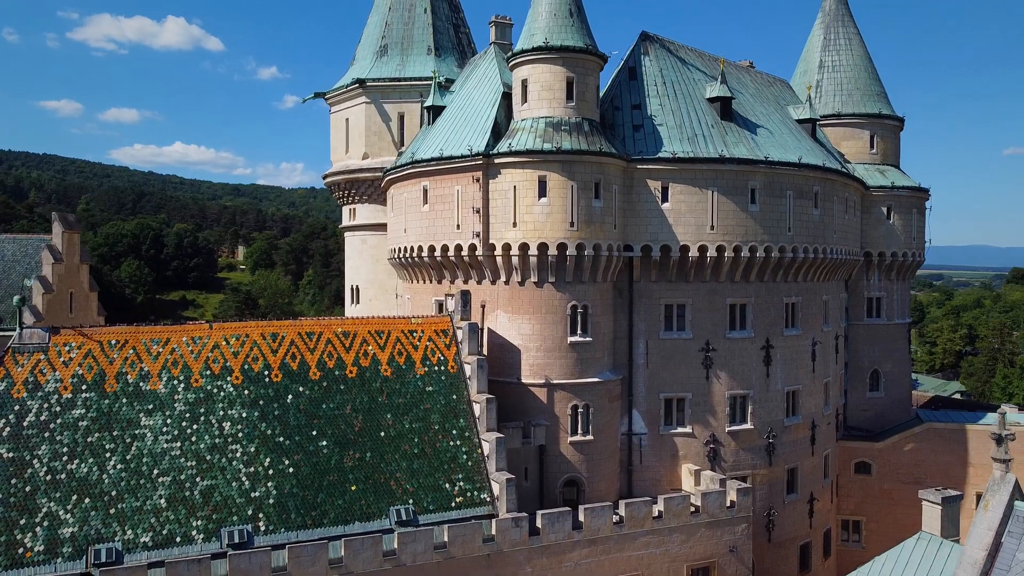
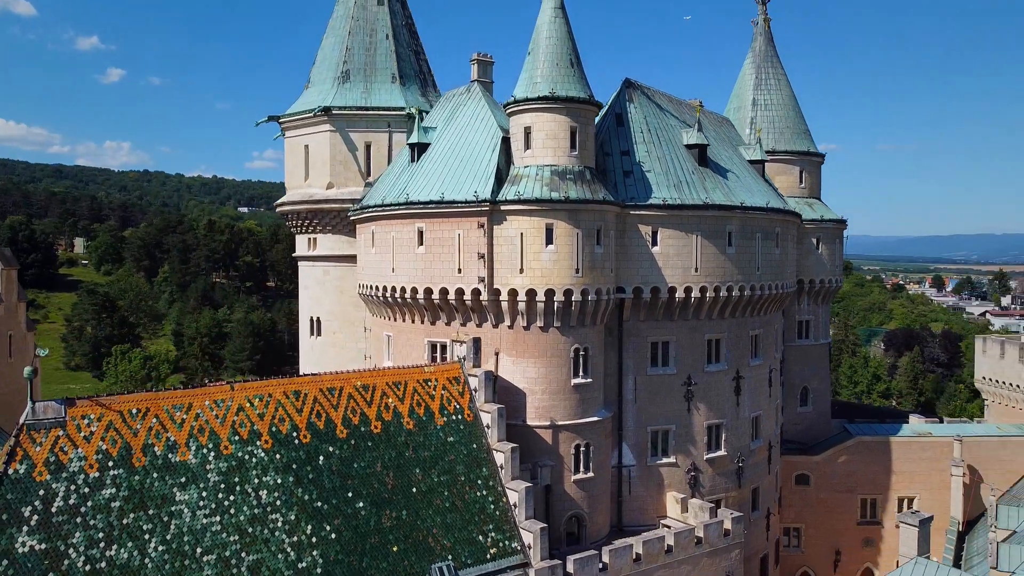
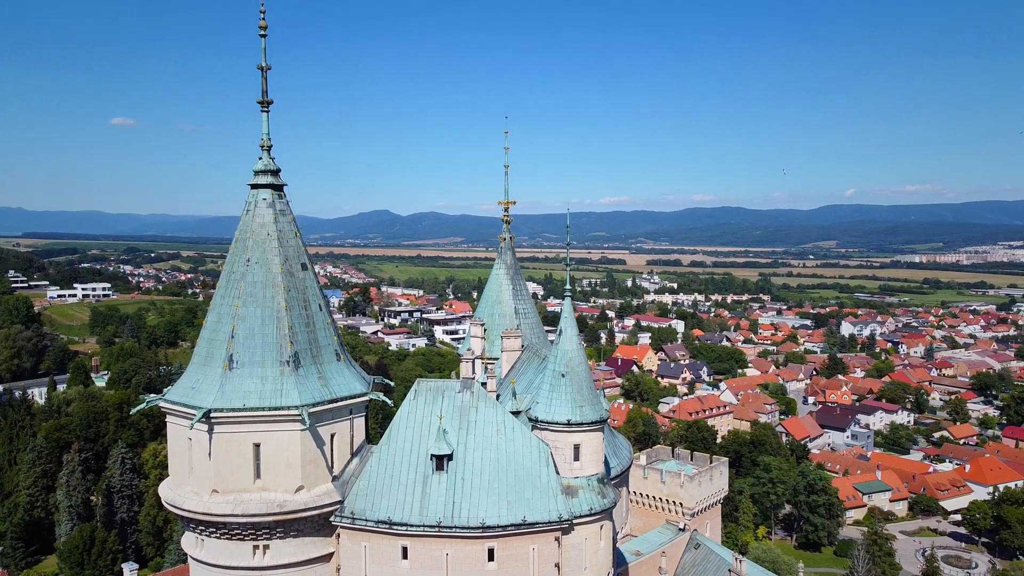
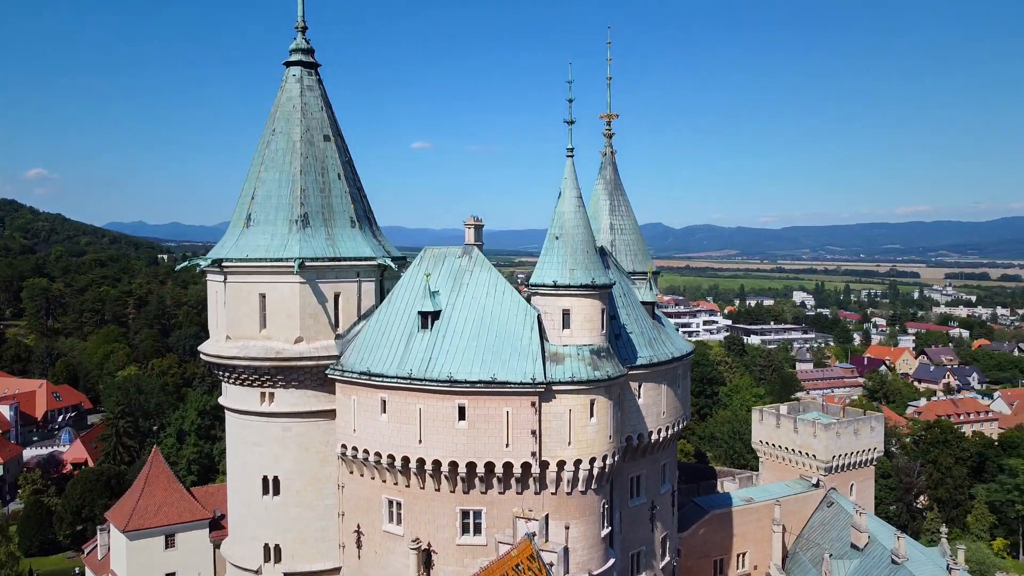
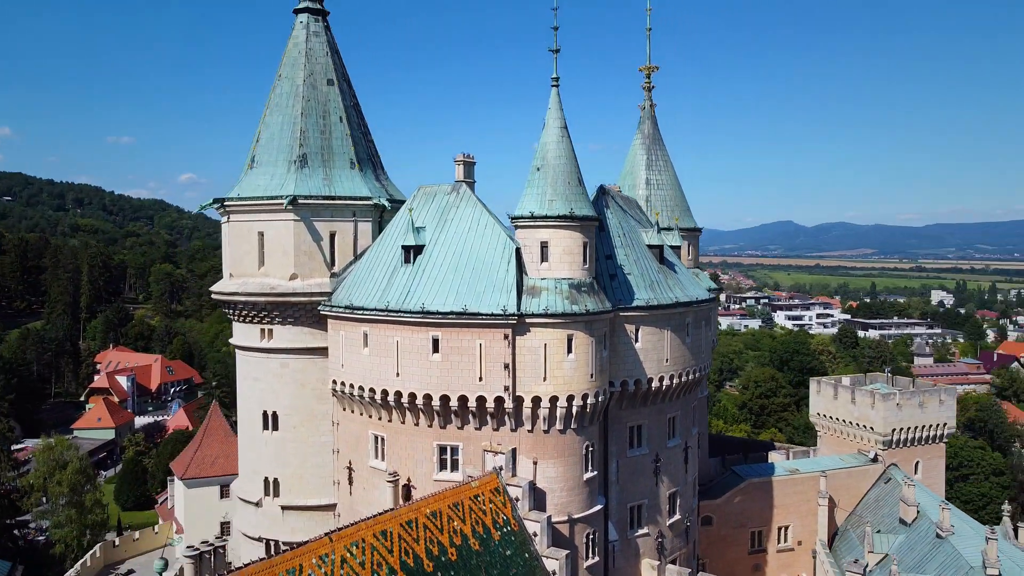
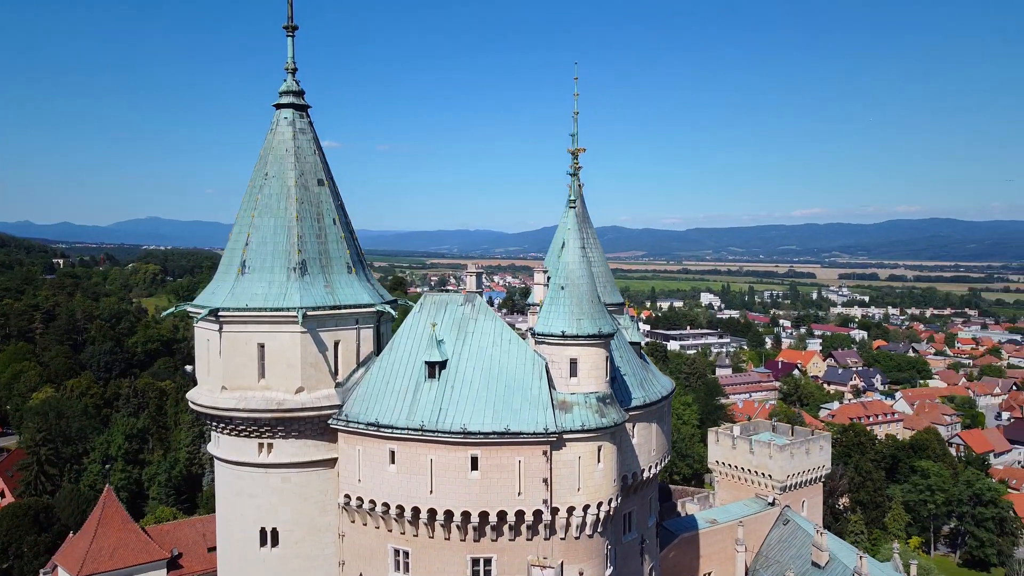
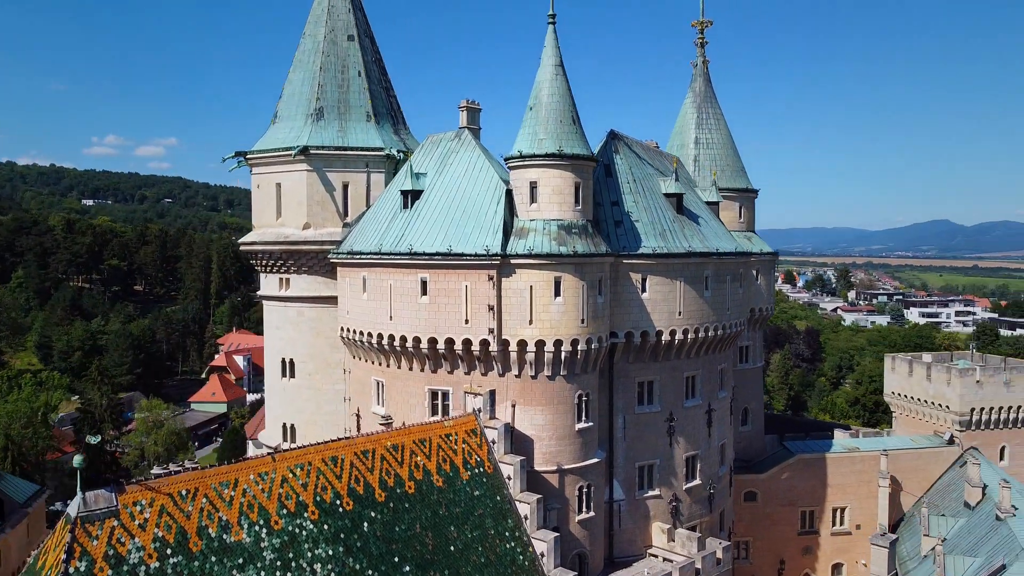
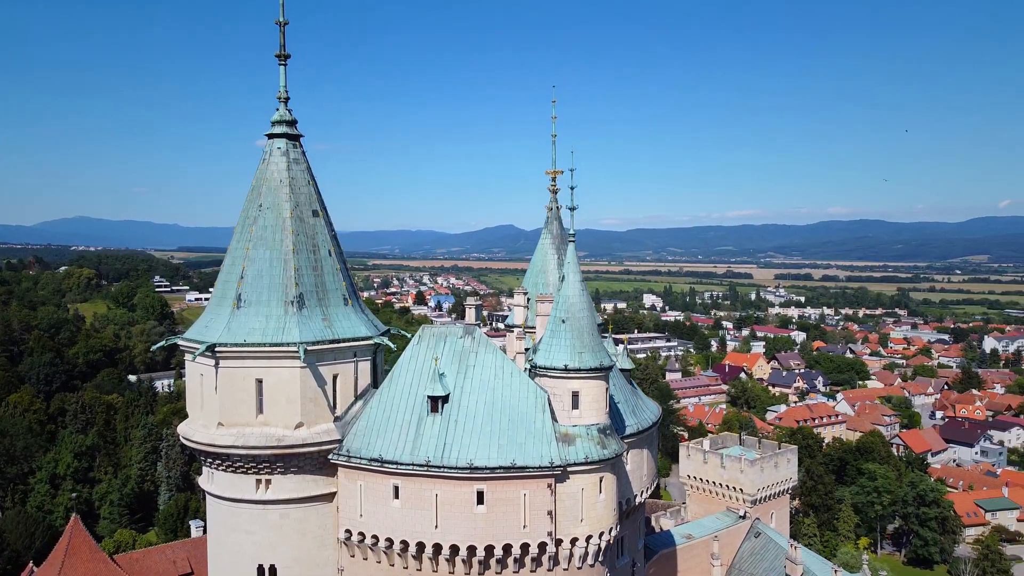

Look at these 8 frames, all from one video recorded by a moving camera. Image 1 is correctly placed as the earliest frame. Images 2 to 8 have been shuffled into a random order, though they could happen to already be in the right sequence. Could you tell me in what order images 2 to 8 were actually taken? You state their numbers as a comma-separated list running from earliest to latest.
2, 7, 5, 4, 6, 8, 3
